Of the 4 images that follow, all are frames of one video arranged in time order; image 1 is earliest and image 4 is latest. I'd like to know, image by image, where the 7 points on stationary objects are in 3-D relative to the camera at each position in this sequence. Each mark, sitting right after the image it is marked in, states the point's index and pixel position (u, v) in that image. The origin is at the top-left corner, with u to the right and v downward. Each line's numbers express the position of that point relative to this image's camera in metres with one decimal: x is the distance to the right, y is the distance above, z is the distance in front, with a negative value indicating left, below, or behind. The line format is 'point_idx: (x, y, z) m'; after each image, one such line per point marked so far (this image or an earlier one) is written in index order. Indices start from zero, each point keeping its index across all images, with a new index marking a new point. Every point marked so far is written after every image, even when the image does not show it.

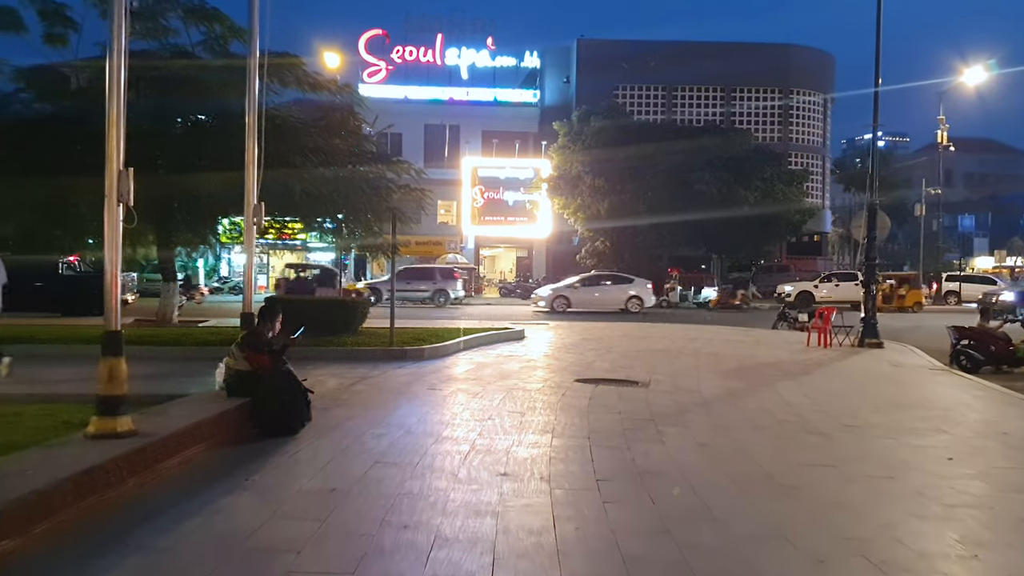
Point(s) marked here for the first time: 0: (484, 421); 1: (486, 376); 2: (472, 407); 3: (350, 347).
0: (-0.3, -1.3, +8.3) m
1: (-0.4, -1.3, +11.6) m
2: (-0.4, -1.3, +9.1) m
3: (-2.8, -1.0, +14.0) m
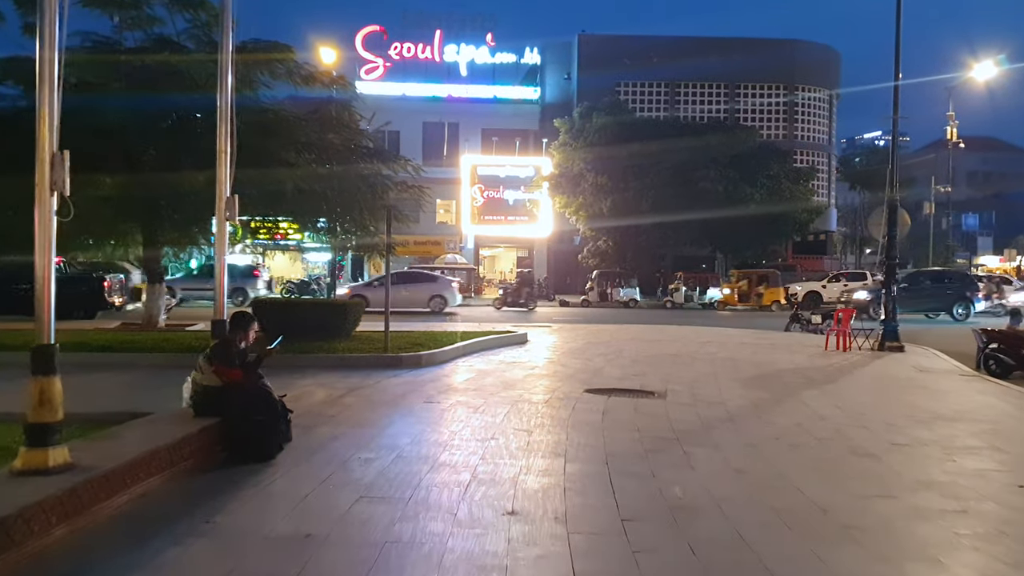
0: (-0.2, -1.4, +7.3) m
1: (-0.3, -1.3, +10.7) m
2: (-0.4, -1.3, +8.1) m
3: (-2.7, -1.0, +13.1) m
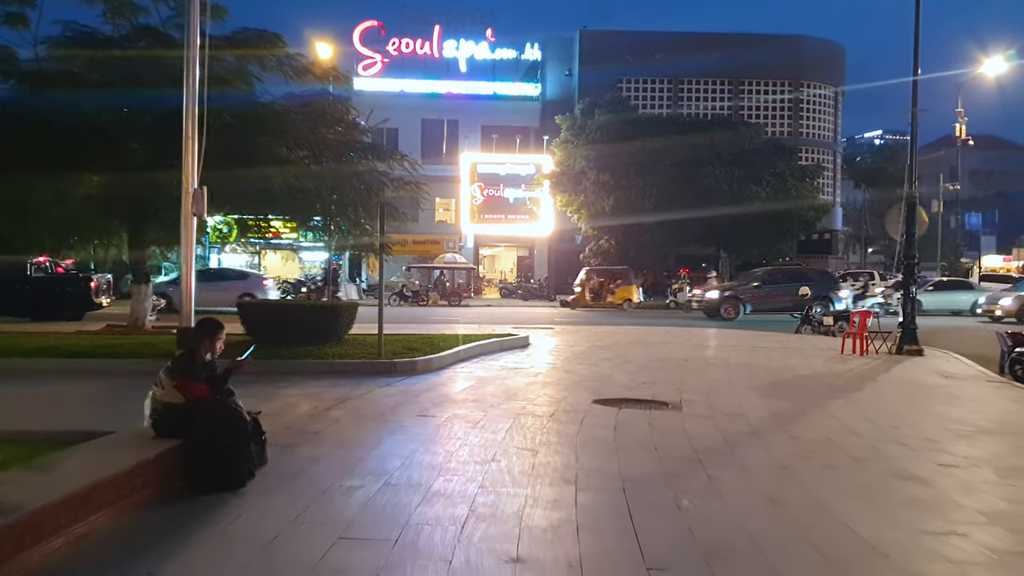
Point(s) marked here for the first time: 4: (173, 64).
0: (-0.2, -1.4, +6.5) m
1: (-0.3, -1.3, +9.9) m
2: (-0.4, -1.4, +7.3) m
3: (-2.7, -1.1, +12.3) m
4: (-6.4, +4.2, +15.3) m
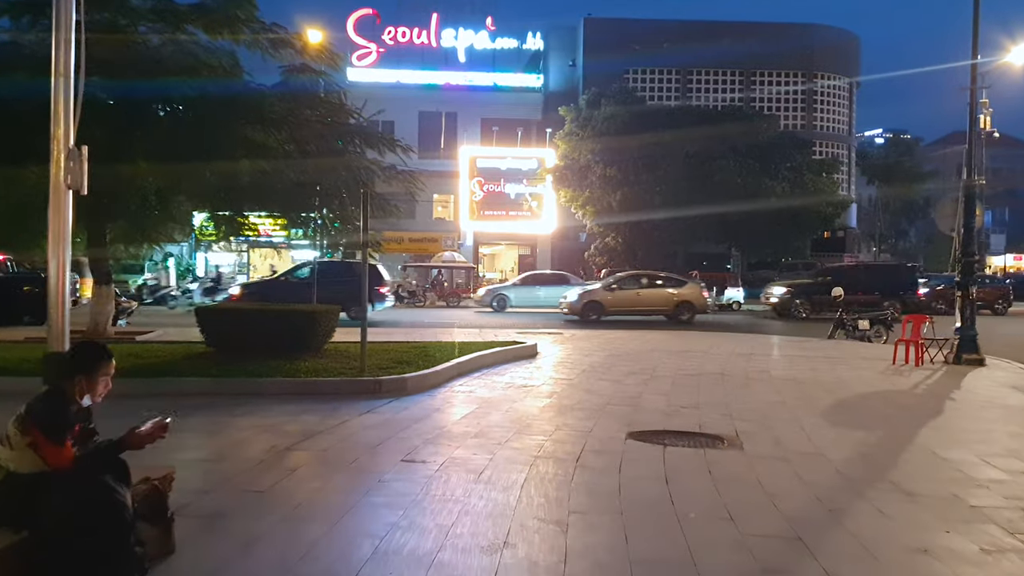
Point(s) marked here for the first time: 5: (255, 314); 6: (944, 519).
0: (-0.1, -1.4, +4.5) m
1: (-0.2, -1.3, +7.8) m
2: (-0.2, -1.4, +5.3) m
3: (-2.6, -1.1, +10.2) m
4: (-6.3, +4.2, +13.2) m
5: (-3.6, -0.4, +11.4) m
6: (+2.9, -1.5, +5.4) m
